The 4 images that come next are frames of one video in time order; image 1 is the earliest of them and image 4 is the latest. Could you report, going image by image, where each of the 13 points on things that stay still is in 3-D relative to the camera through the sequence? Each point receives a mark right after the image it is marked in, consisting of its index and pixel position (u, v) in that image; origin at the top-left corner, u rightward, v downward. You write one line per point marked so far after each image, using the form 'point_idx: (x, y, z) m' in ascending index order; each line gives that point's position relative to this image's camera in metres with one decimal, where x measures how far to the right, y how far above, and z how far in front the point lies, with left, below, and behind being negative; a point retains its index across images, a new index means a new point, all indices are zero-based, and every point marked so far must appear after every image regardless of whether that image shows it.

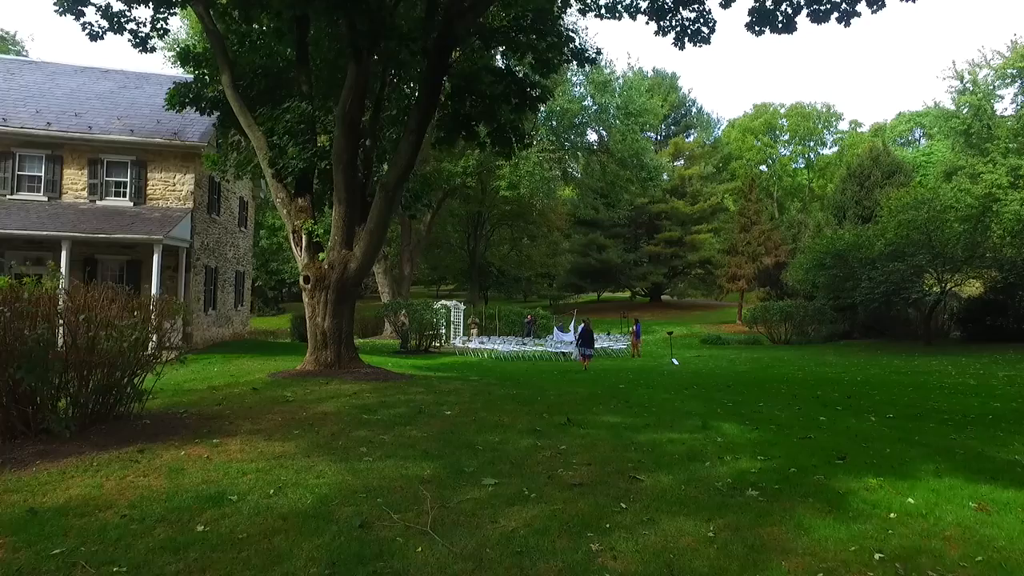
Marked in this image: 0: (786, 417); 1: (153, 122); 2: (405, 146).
0: (+3.8, -1.8, +9.2) m
1: (-10.1, +4.7, +18.8) m
2: (-1.9, +2.6, +12.0) m
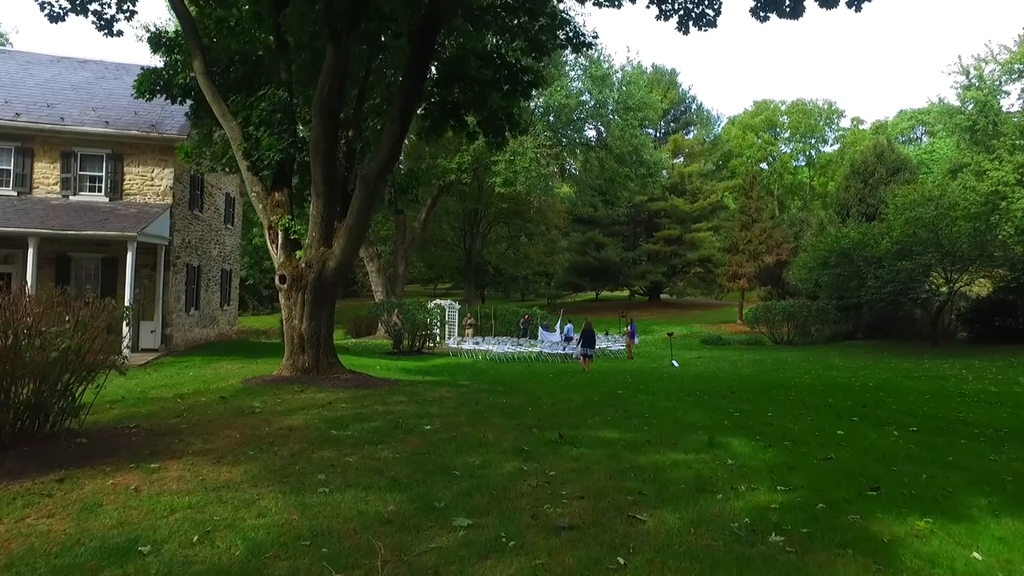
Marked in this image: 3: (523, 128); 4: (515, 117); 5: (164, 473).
0: (+3.6, -1.8, +8.4) m
1: (-10.3, +4.7, +18.0) m
2: (-2.1, +2.6, +11.2) m
3: (+0.2, +2.9, +12.2) m
4: (0.0, +3.1, +12.0) m
5: (-2.8, -1.5, +5.3) m
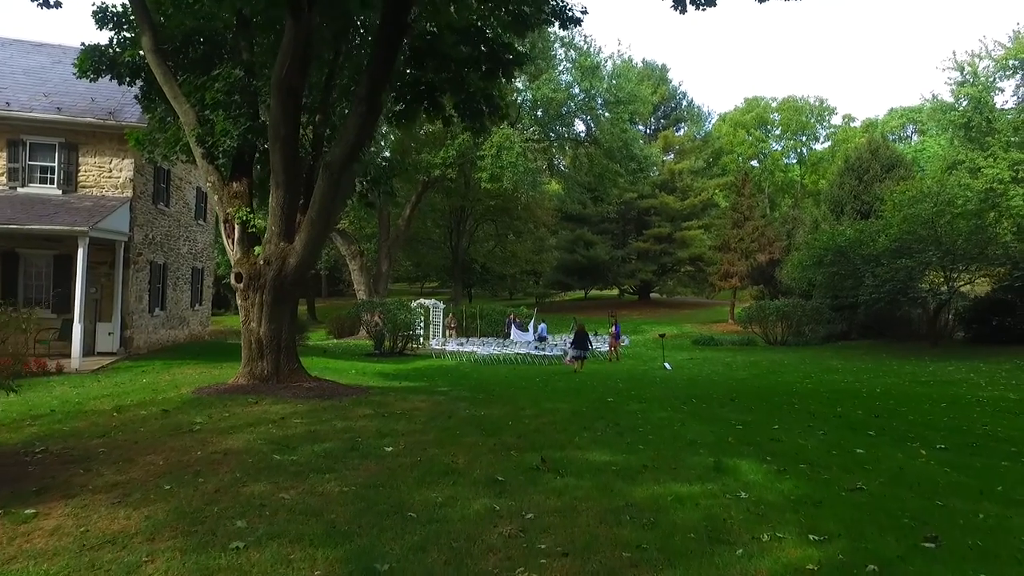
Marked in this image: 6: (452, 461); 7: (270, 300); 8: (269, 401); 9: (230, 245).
0: (+3.3, -1.8, +7.4) m
1: (-10.7, +4.7, +16.7) m
2: (-2.4, +2.6, +10.1) m
3: (-0.1, +2.9, +11.2) m
4: (-0.3, +3.1, +10.9) m
5: (-3.0, -1.5, +4.2) m
6: (-0.6, -1.6, +6.2) m
7: (-3.9, -0.2, +10.6) m
8: (-3.4, -1.6, +9.4) m
9: (-4.7, +0.7, +11.1) m
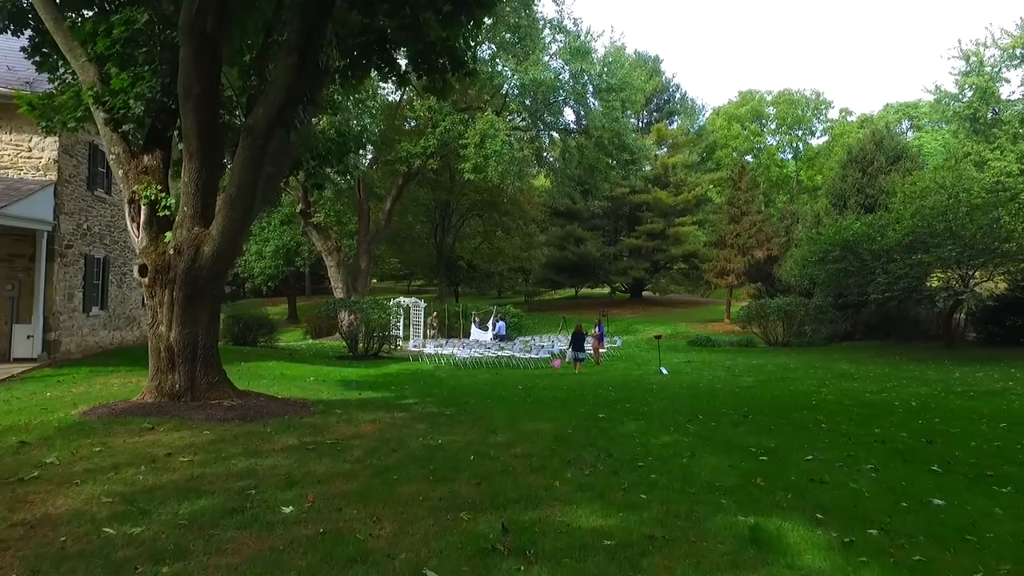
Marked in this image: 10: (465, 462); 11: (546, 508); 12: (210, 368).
0: (+3.0, -1.7, +5.5) m
1: (-11.2, +4.8, +14.6) m
2: (-2.8, +2.6, +8.1) m
3: (-0.5, +3.0, +9.2) m
4: (-0.7, +3.1, +8.9) m
5: (-3.3, -1.4, +2.2) m
6: (-0.9, -1.6, +4.2) m
7: (-4.2, -0.1, +8.6) m
8: (-3.8, -1.5, +7.4) m
9: (-5.1, +0.8, +9.0) m
10: (-0.5, -1.7, +6.5) m
11: (+0.3, -1.6, +5.1) m
12: (-4.0, -1.1, +8.9) m
